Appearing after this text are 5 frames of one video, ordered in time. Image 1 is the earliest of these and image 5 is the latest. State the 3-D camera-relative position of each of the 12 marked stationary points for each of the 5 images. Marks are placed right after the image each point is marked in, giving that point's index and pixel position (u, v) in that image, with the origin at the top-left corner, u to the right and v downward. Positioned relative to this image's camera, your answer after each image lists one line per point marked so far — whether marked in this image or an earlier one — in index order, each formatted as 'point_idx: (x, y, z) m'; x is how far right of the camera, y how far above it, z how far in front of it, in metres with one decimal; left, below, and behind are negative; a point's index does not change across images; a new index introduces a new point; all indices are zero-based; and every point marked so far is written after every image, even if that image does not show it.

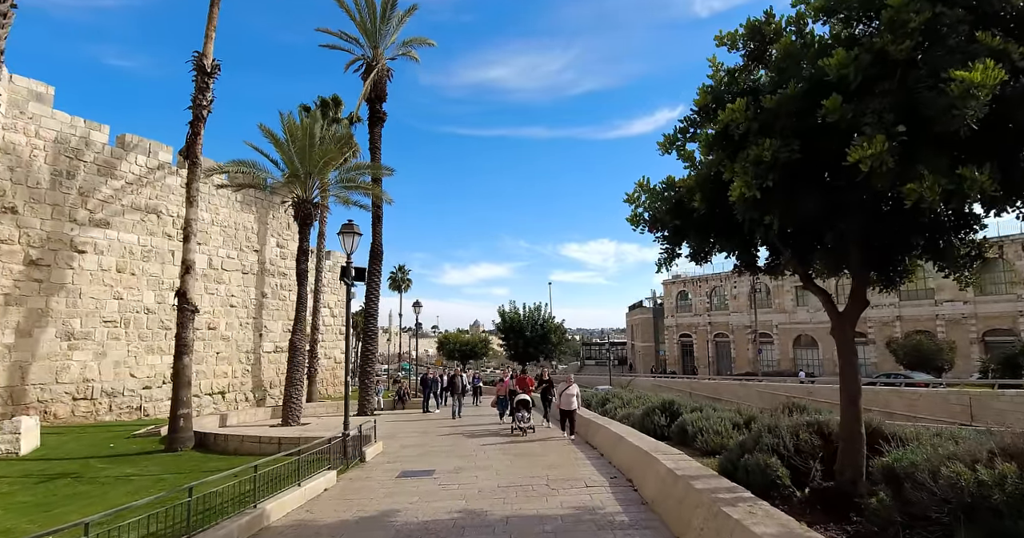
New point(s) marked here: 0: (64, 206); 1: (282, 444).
0: (-13.1, +1.9, +17.5) m
1: (-3.6, -2.8, +9.4) m
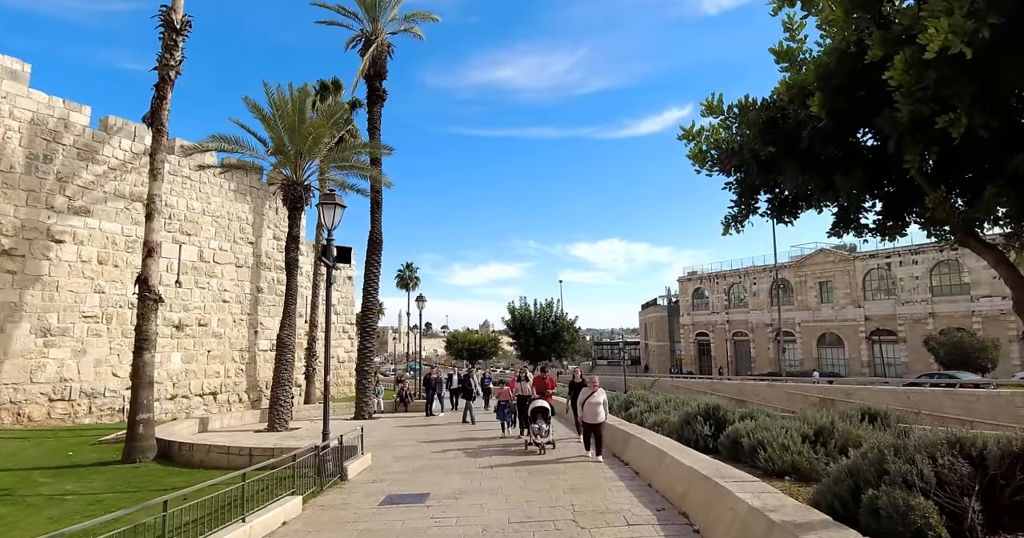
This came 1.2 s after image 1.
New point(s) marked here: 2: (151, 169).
0: (-12.8, +2.1, +16.2) m
1: (-3.5, -2.5, +8.0) m
2: (-5.7, +1.6, +9.5) m
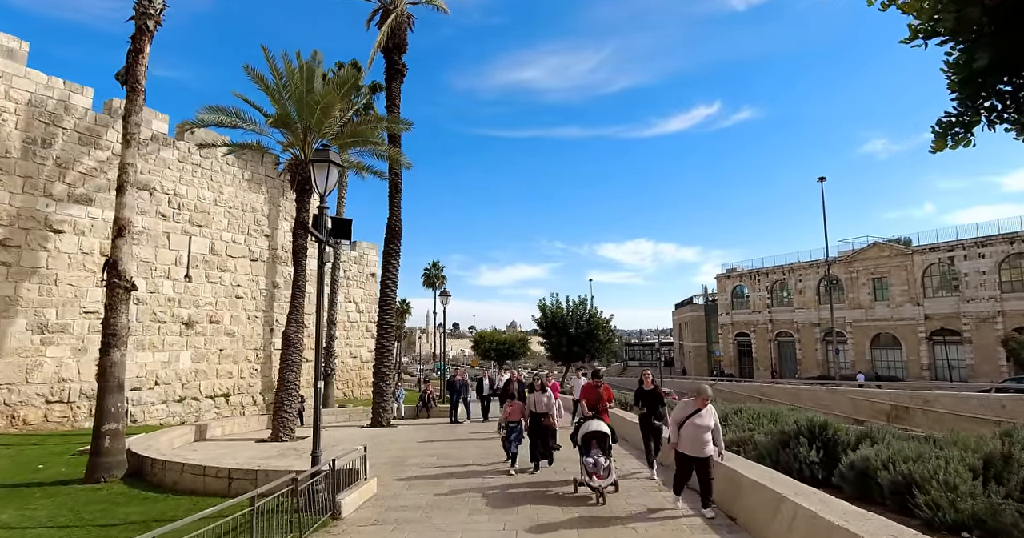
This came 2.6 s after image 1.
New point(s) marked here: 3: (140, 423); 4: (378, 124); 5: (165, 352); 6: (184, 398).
0: (-12.0, +2.3, +15.1) m
1: (-3.0, -2.3, +6.4) m
2: (-5.2, +1.8, +8.0) m
3: (-10.0, -4.1, +16.0) m
4: (-2.9, +3.1, +12.8) m
5: (-9.8, -2.4, +16.9) m
6: (-9.5, -3.7, +17.3) m
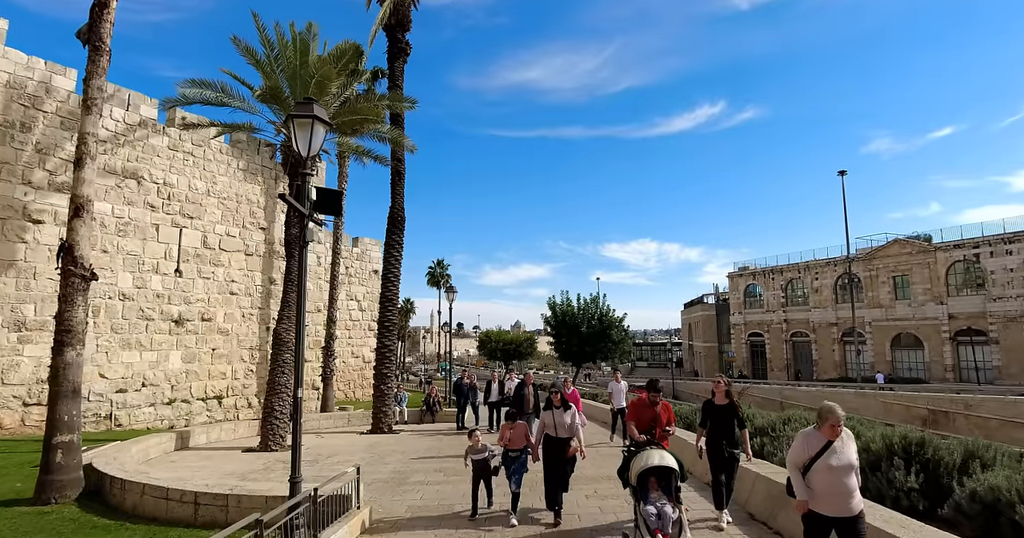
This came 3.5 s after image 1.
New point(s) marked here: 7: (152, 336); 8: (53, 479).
0: (-11.7, +2.5, +14.1) m
1: (-2.8, -2.1, +5.4) m
2: (-5.0, +2.0, +7.0) m
3: (-9.7, -4.0, +15.0) m
4: (-2.6, +3.3, +11.7) m
5: (-9.5, -2.2, +15.9) m
6: (-9.2, -3.6, +16.3) m
7: (-9.6, -1.8, +15.9) m
8: (-4.8, -2.2, +6.2) m
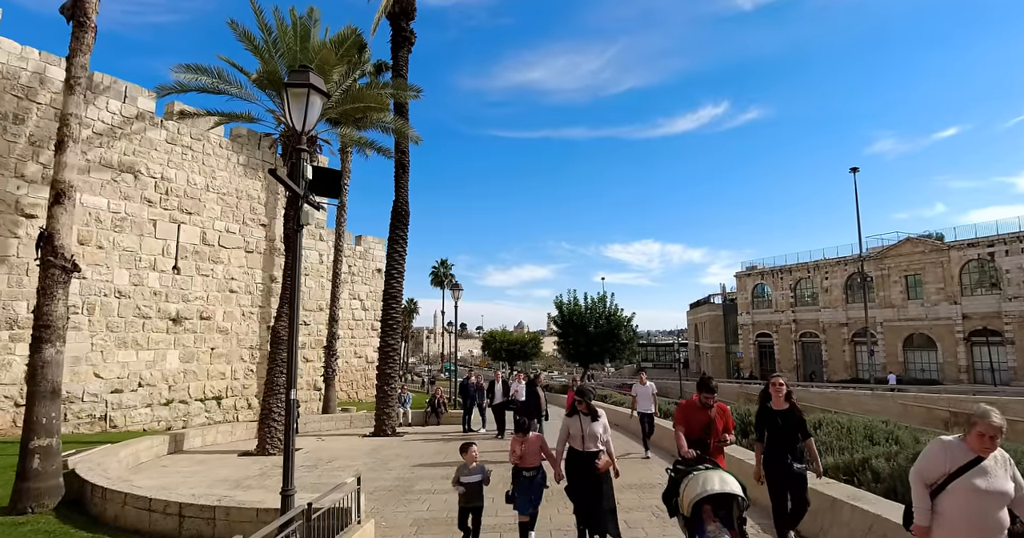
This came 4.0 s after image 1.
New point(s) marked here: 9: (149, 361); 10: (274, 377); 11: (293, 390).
0: (-11.5, +2.6, +13.7) m
1: (-2.7, -2.0, +4.9) m
2: (-4.9, +2.1, +6.5) m
3: (-9.5, -3.9, +14.5) m
4: (-2.5, +3.4, +11.3) m
5: (-9.4, -2.1, +15.4) m
6: (-9.0, -3.5, +15.8) m
7: (-9.4, -1.7, +15.4) m
8: (-4.6, -2.1, +5.7) m
9: (-9.3, -2.4, +15.4) m
10: (-3.9, -1.8, +9.8) m
11: (-1.8, -1.0, +5.0) m
